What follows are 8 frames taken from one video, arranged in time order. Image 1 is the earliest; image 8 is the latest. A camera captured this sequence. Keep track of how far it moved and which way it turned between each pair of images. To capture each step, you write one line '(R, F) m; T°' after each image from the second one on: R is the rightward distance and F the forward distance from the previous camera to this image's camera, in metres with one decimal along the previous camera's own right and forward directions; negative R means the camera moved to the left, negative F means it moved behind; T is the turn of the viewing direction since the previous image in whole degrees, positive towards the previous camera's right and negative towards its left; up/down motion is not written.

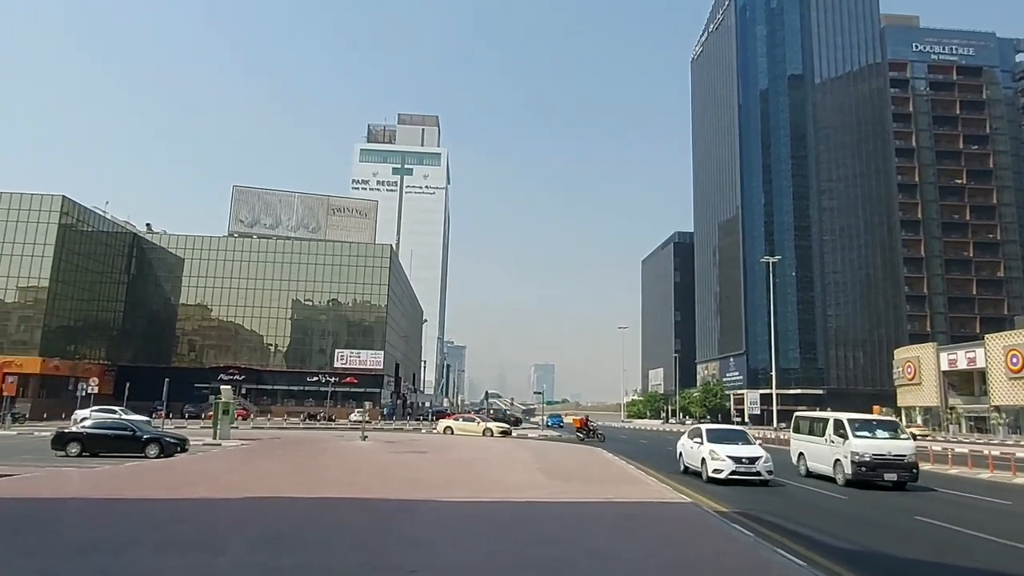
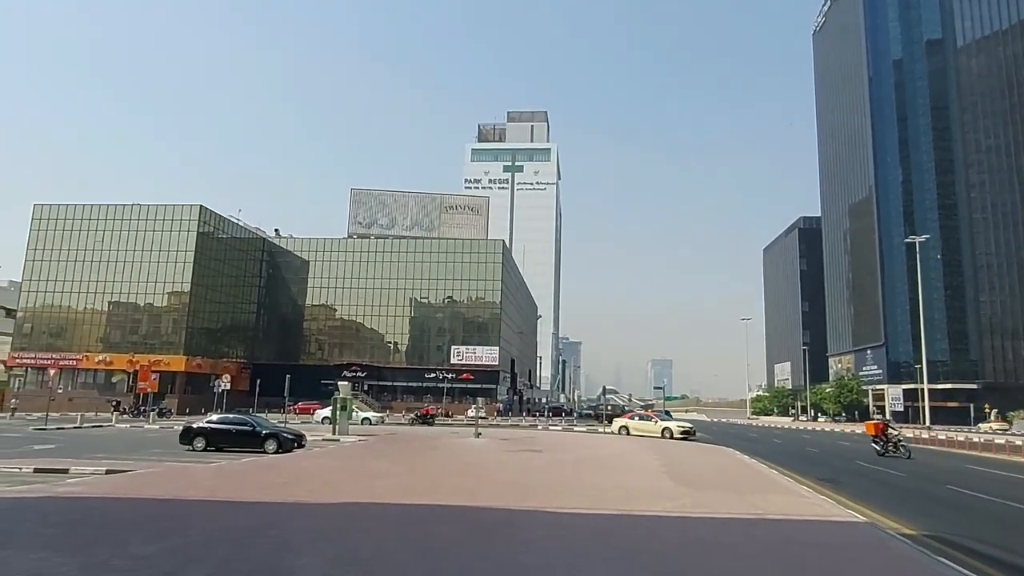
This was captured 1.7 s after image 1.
(-0.1, +1.7) m; -9°
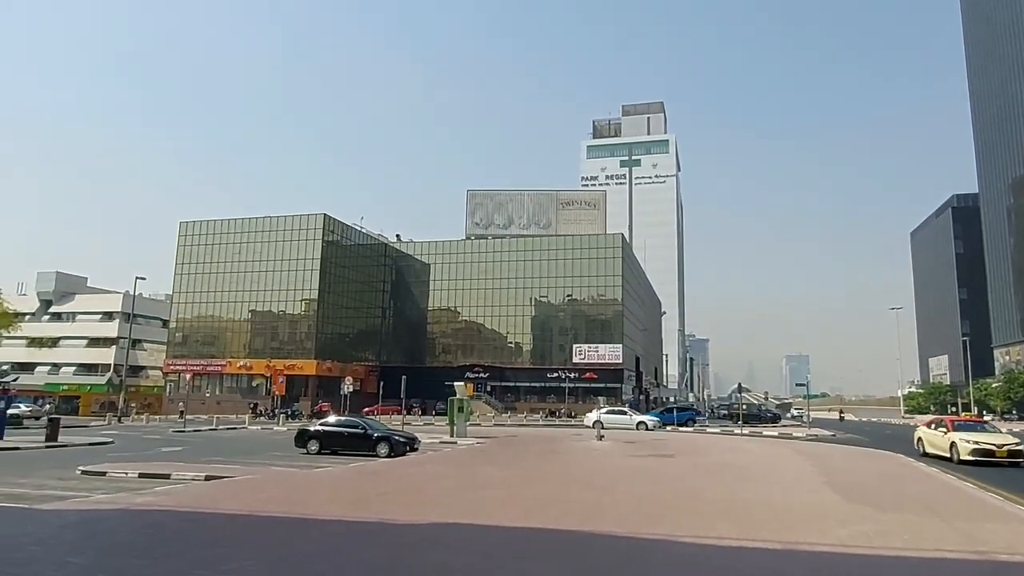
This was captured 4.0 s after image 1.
(+0.1, +2.1) m; -10°
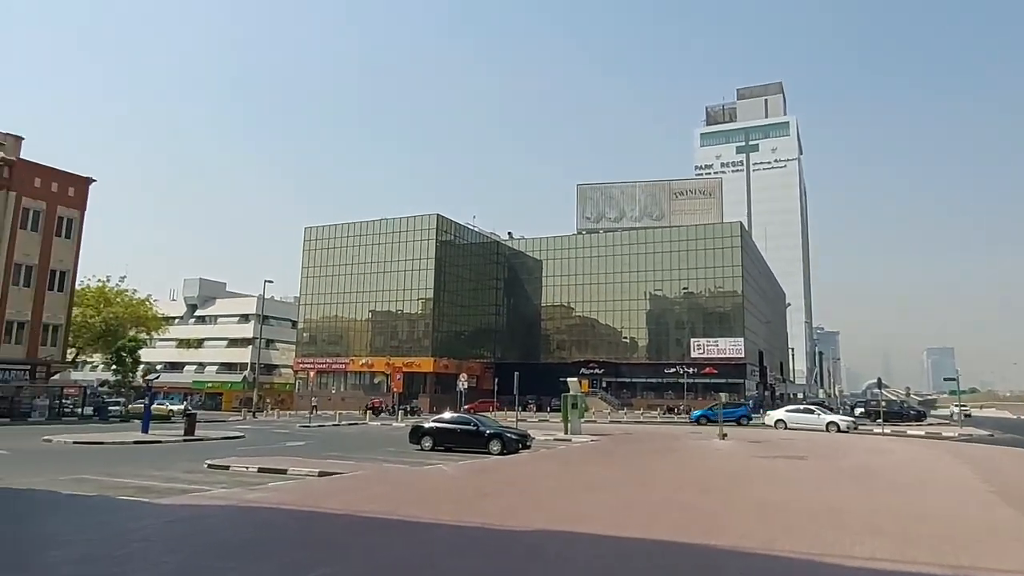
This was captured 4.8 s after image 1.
(+0.1, +0.8) m; -9°
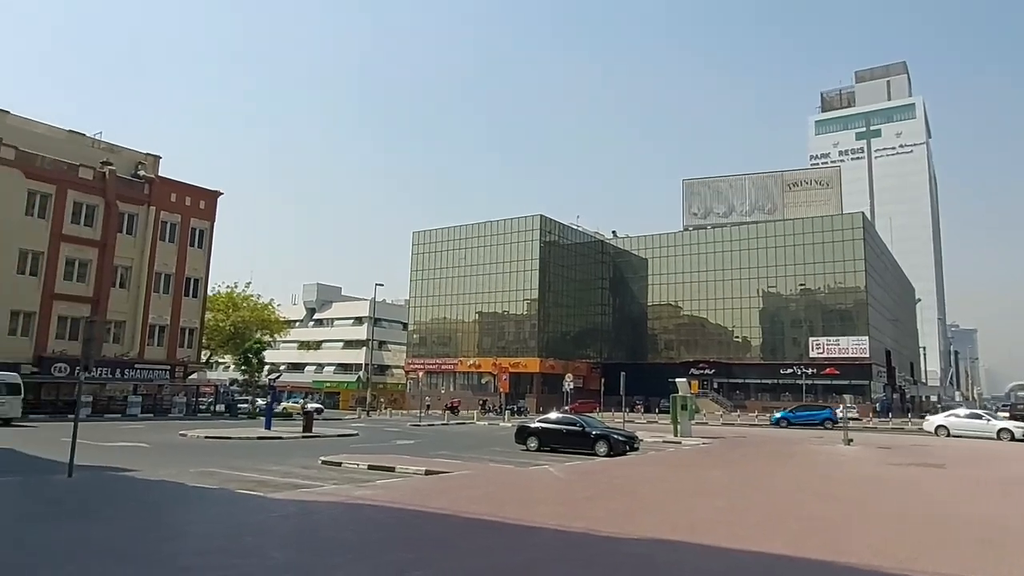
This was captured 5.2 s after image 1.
(0.0, +0.3) m; -8°
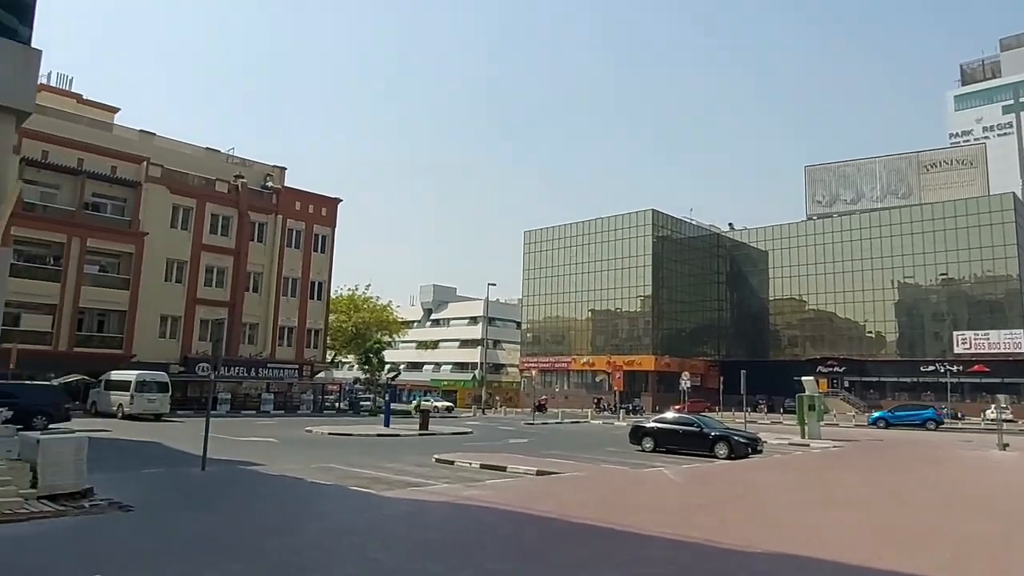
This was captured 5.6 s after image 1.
(+0.1, +0.4) m; -9°
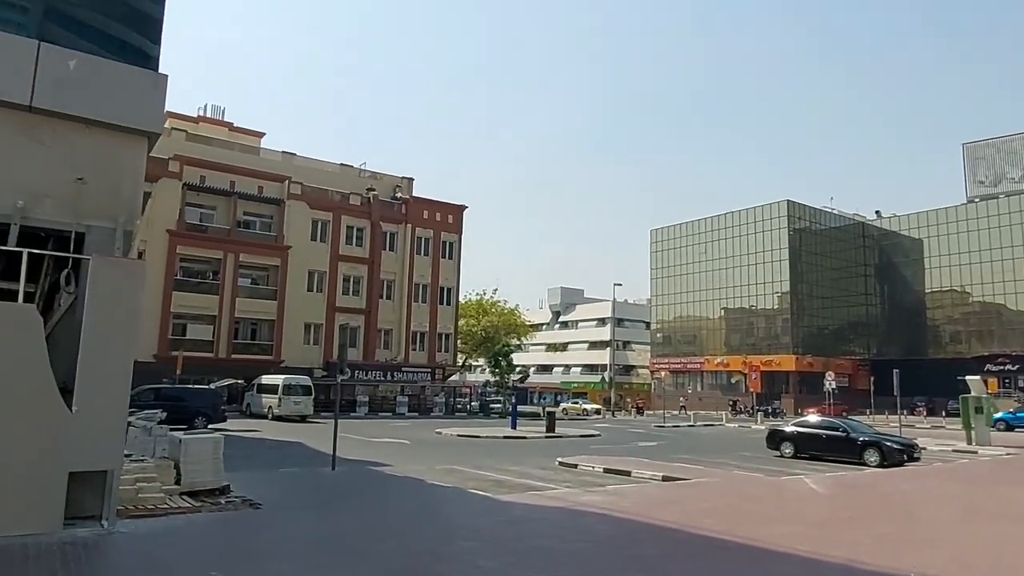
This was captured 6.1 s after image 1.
(+0.2, +0.4) m; -10°
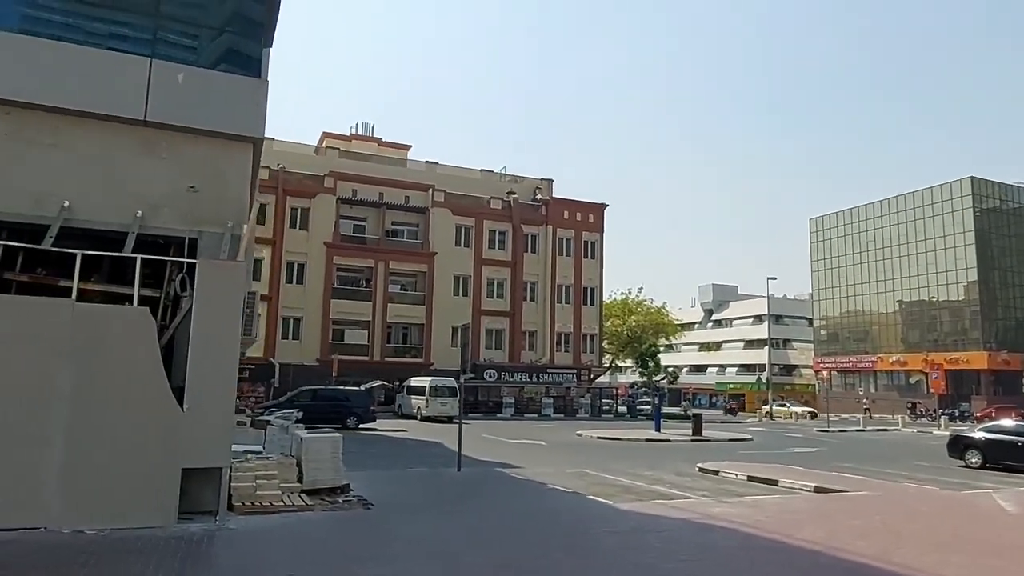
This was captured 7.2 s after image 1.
(+0.5, +0.6) m; -12°
